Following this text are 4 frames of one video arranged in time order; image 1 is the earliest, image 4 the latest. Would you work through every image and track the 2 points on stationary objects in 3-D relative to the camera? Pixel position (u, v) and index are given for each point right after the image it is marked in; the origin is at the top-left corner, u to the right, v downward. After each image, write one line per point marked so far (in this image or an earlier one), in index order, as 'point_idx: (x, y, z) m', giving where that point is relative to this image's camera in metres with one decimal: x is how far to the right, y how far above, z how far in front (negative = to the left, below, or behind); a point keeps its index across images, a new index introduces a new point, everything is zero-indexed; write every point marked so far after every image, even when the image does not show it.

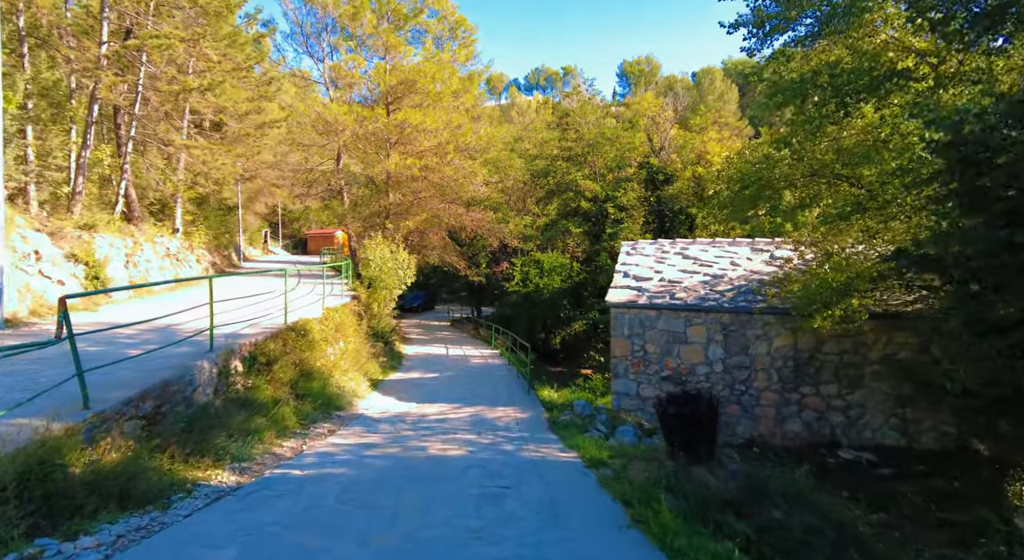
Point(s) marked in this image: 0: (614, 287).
0: (+1.7, -0.1, +10.4) m
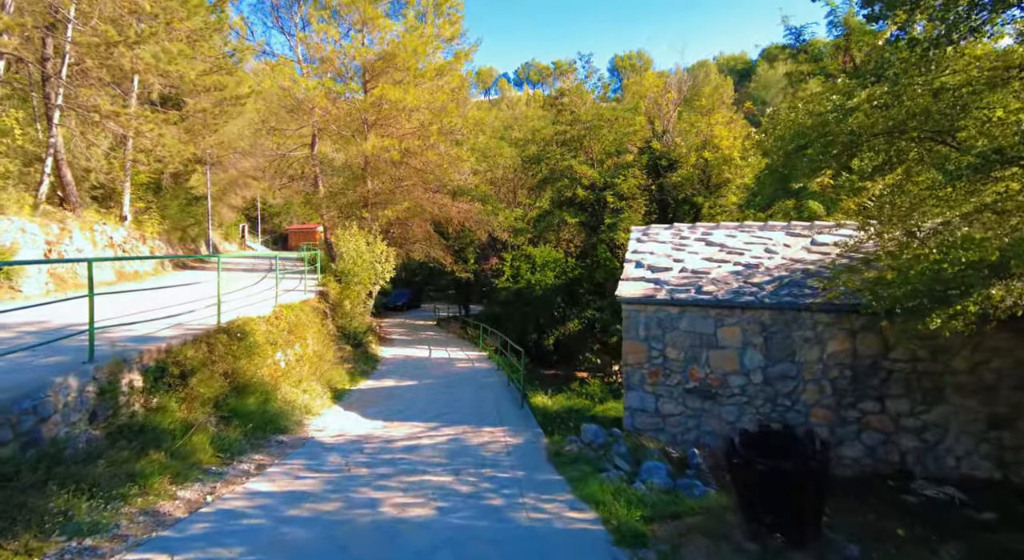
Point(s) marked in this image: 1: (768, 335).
0: (+1.5, 0.0, +8.6) m
1: (+3.0, -0.6, +7.5) m
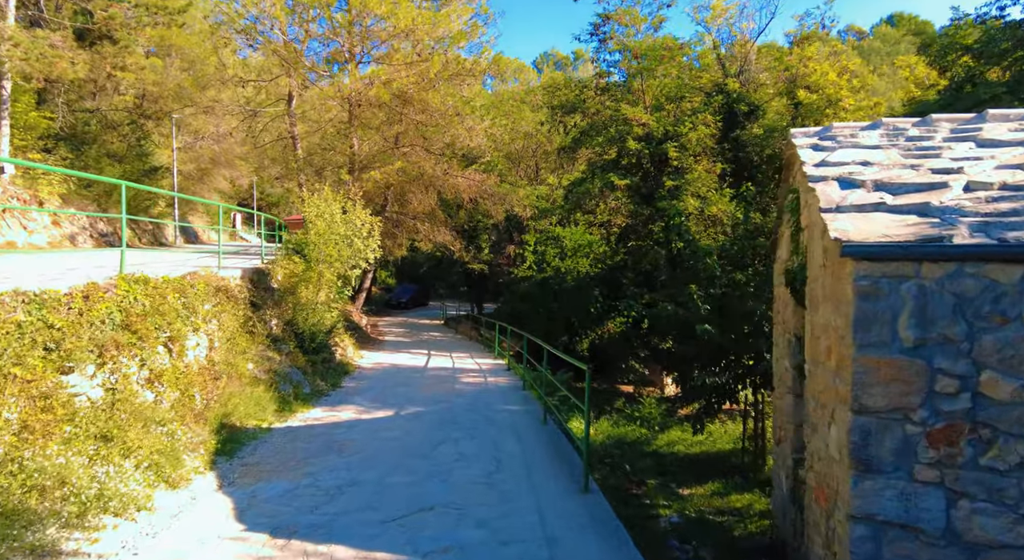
0: (+1.9, +0.4, +3.7) m
1: (+3.3, -0.2, +2.6) m
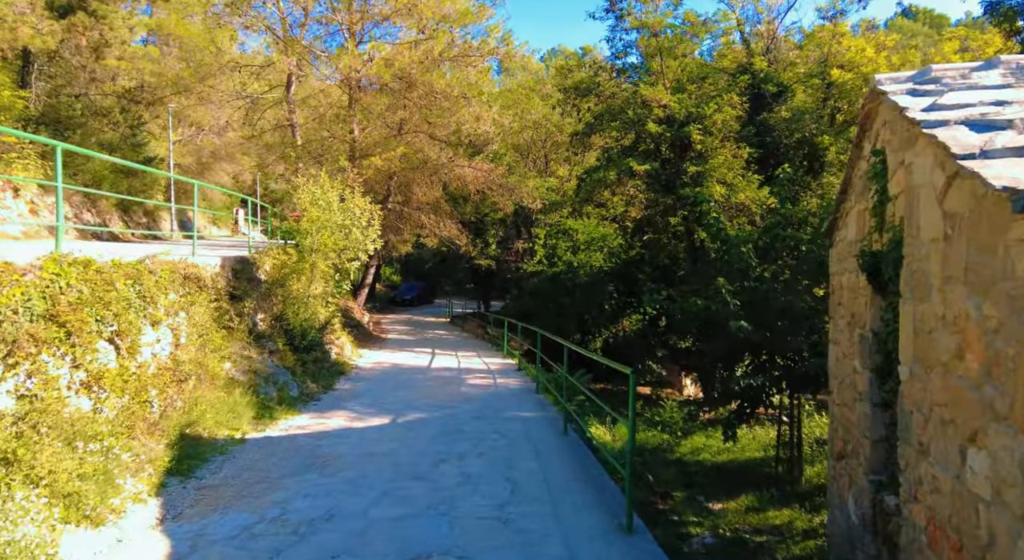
0: (+2.0, +0.5, +2.7) m
1: (+3.4, -0.1, +1.6) m
